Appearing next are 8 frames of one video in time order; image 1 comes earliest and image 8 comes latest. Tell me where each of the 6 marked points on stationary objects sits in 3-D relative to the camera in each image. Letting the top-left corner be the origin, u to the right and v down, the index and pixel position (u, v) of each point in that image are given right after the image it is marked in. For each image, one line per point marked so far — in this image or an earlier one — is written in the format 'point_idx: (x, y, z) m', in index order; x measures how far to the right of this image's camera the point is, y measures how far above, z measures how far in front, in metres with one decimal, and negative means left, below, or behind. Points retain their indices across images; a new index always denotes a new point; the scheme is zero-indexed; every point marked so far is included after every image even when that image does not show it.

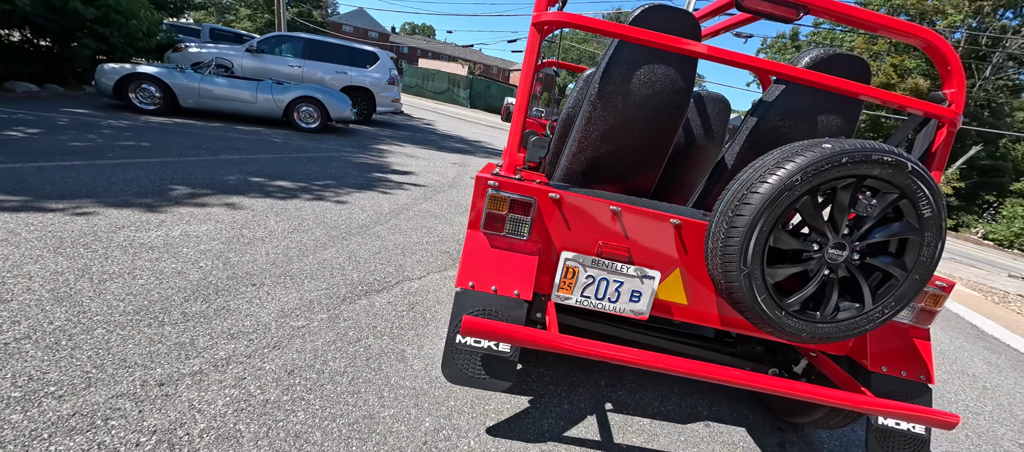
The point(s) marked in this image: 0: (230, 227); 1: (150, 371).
0: (-1.9, 0.0, +2.5) m
1: (-1.2, -0.5, +1.3) m
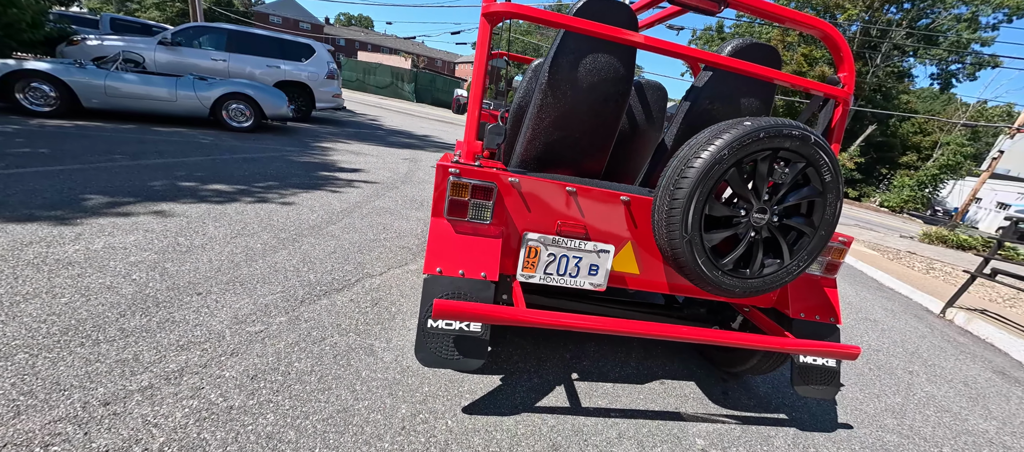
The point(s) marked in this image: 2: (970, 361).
0: (-2.2, -0.1, +2.3) m
1: (-1.3, -0.5, +1.2) m
2: (+3.5, -1.0, +2.8) m
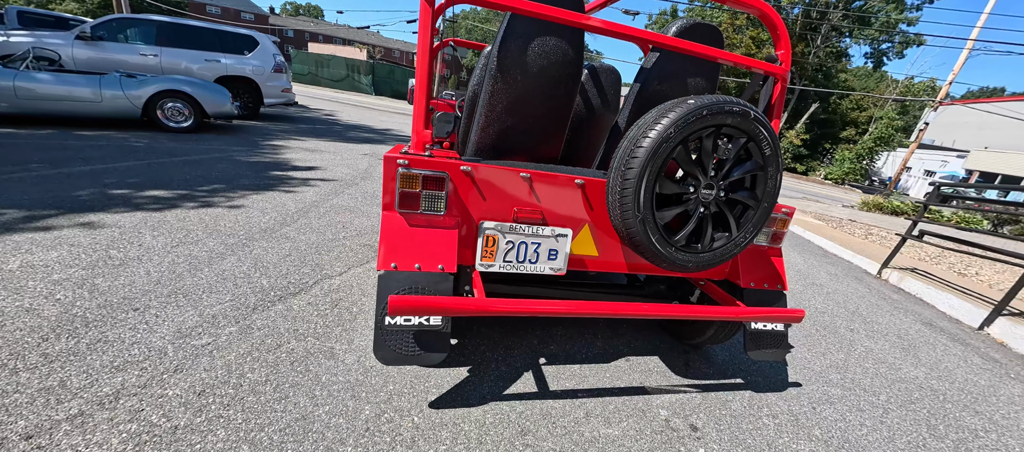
0: (-2.4, -0.1, +2.1) m
1: (-1.4, -0.6, +1.1) m
2: (+3.3, -0.7, +3.1) m
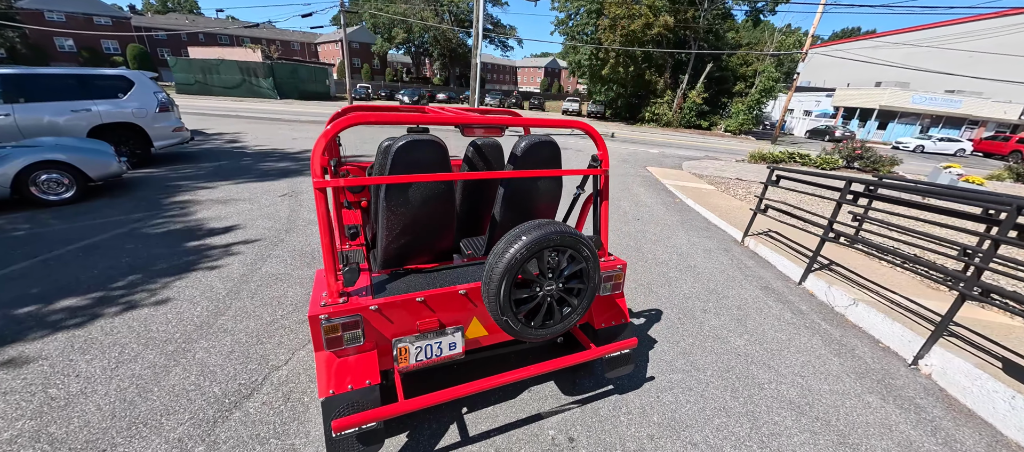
0: (-2.9, -1.0, +2.2) m
1: (-1.7, -1.3, +1.3) m
2: (+2.6, -0.6, +4.0) m
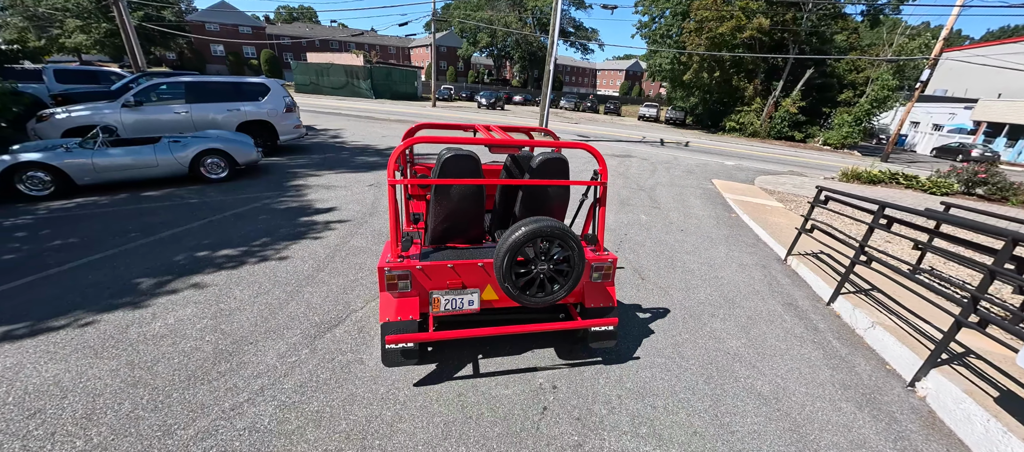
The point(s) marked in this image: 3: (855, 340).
0: (-2.8, -0.7, +3.4) m
1: (-1.8, -1.1, +2.3) m
2: (+3.0, -0.8, +4.2) m
3: (+3.2, -1.1, +3.4) m
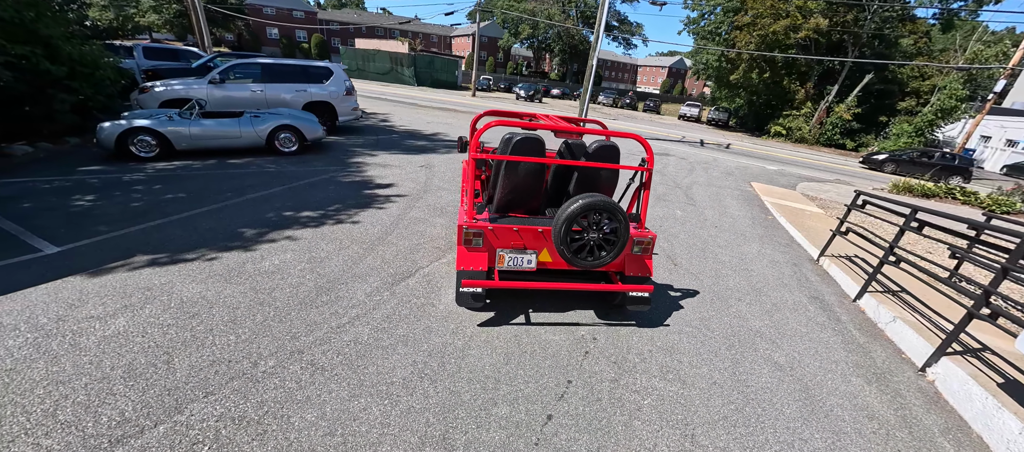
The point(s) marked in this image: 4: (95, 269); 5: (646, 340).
0: (-2.3, -0.3, +4.1) m
1: (-1.4, -0.8, +2.9) m
2: (+3.5, -0.8, +4.4) m
3: (+3.6, -1.1, +3.7) m
4: (-4.1, -0.4, +3.6) m
5: (+1.1, -1.0, +3.1) m
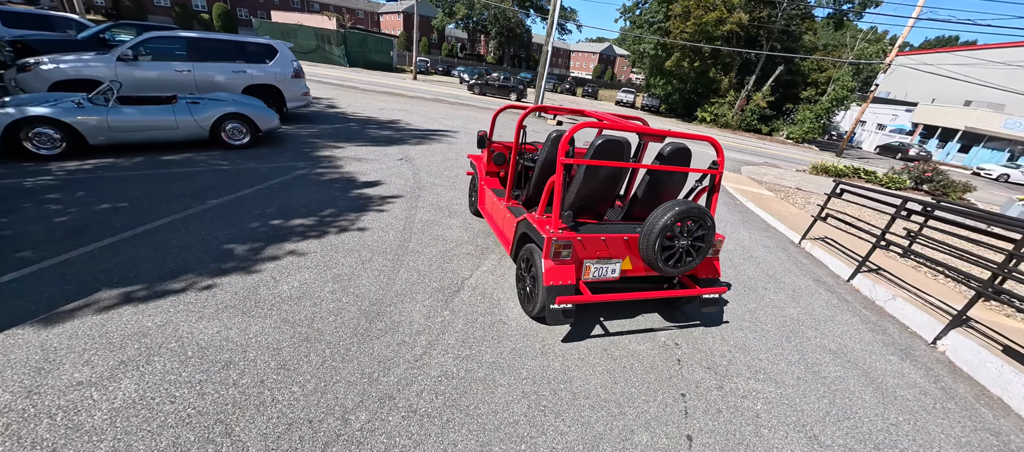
0: (-1.8, -0.4, +3.5) m
1: (-0.7, -0.9, +2.6) m
2: (+3.8, -0.6, +4.8) m
3: (+4.1, -0.9, +4.1) m
4: (-3.5, -0.7, +2.7) m
5: (+1.8, -1.0, +3.1) m
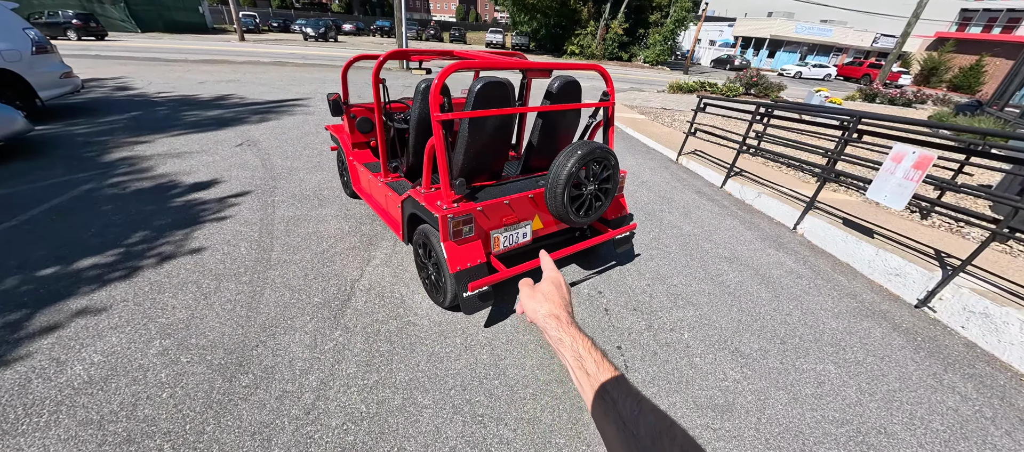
0: (-2.5, -0.7, +2.5) m
1: (-1.2, -1.0, +1.9) m
2: (+2.5, +0.5, +5.2) m
3: (+3.0, +0.2, +4.7) m
4: (-3.9, -1.3, +1.4) m
5: (+1.1, -0.4, +3.1) m
